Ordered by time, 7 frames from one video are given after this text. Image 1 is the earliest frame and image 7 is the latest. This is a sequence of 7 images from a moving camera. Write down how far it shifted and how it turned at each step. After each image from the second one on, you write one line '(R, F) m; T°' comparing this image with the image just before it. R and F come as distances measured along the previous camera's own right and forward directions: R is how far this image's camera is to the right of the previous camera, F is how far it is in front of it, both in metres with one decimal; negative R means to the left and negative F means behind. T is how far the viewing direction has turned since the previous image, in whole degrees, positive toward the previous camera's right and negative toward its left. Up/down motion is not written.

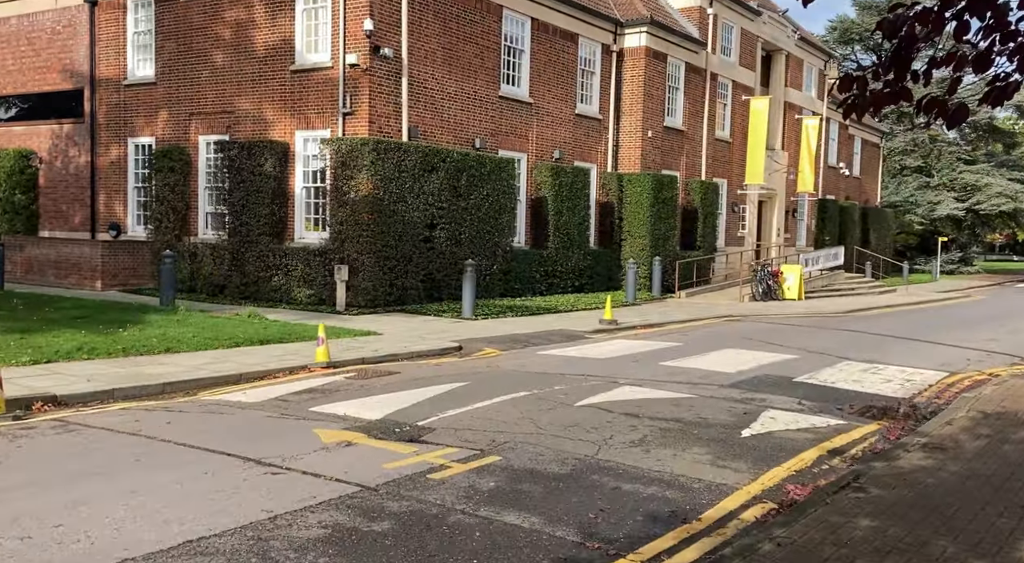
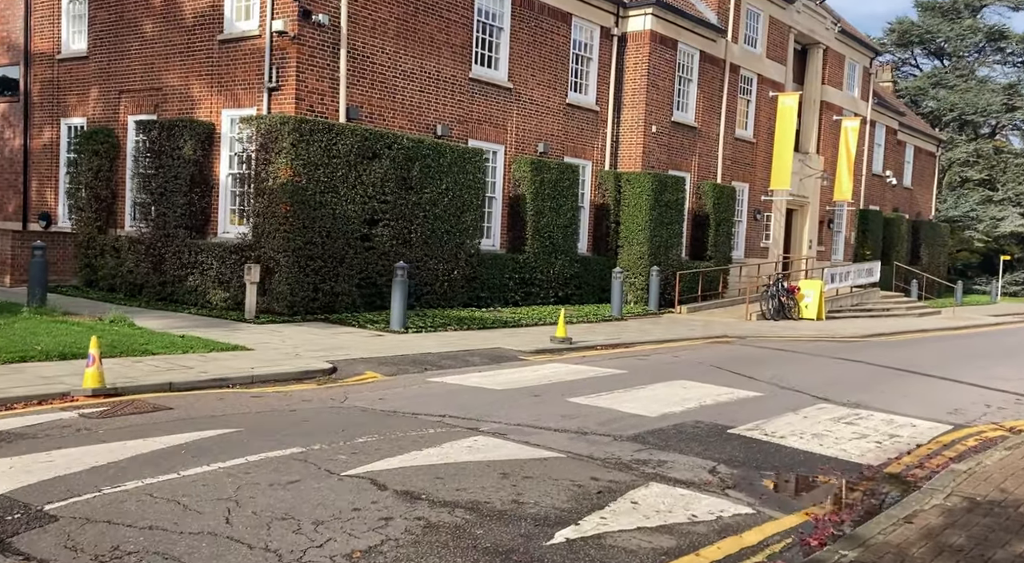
(+1.8, +2.8) m; -3°
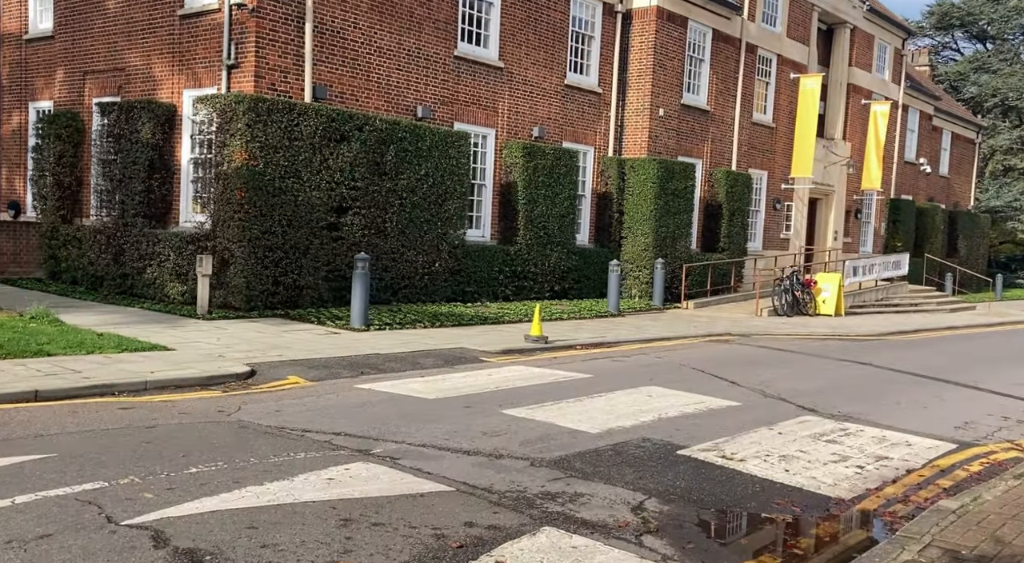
(+0.9, +1.3) m; -2°
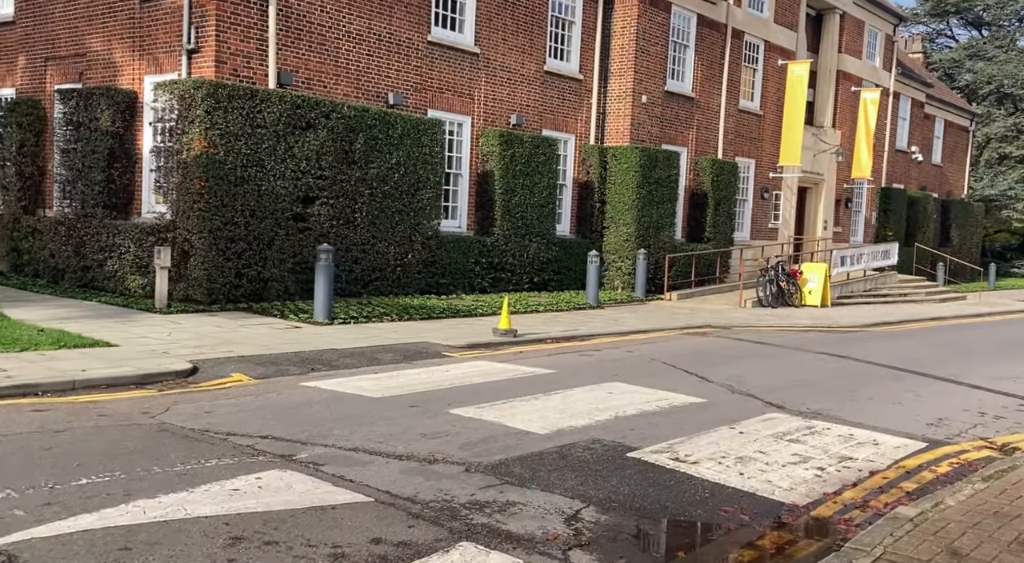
(+0.4, +0.4) m; 0°
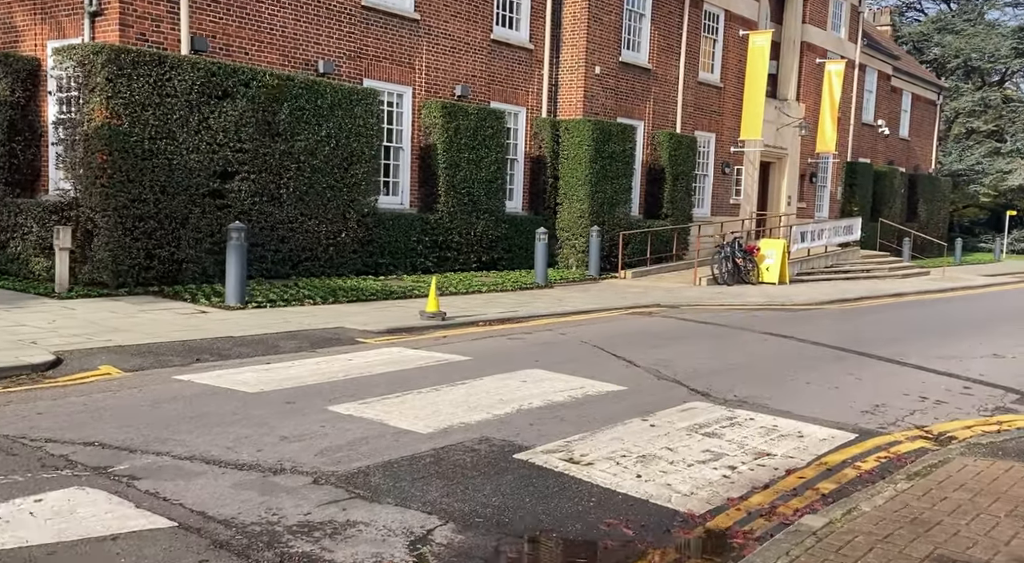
(+0.7, +0.8) m; +1°
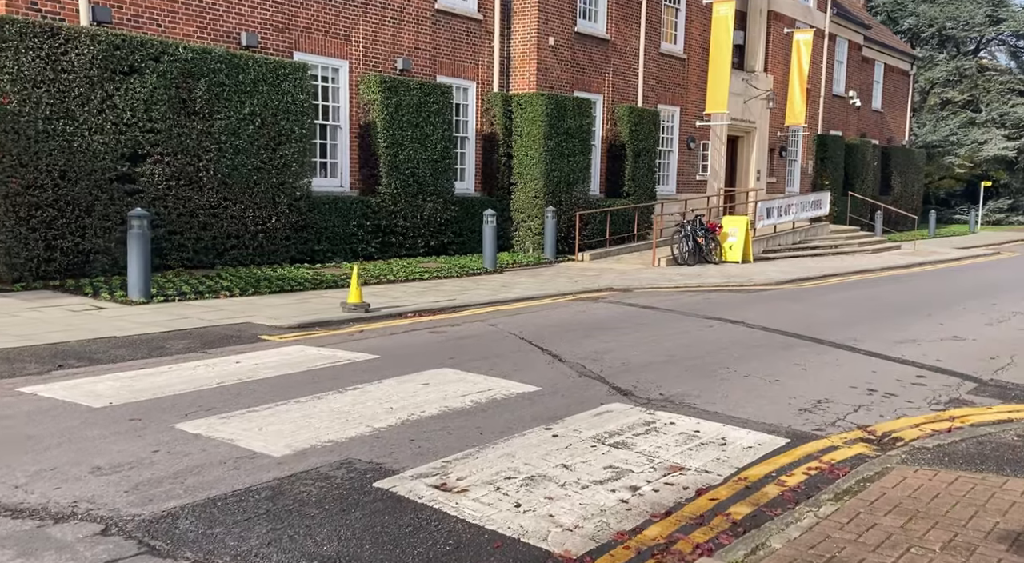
(+0.7, +0.9) m; +1°
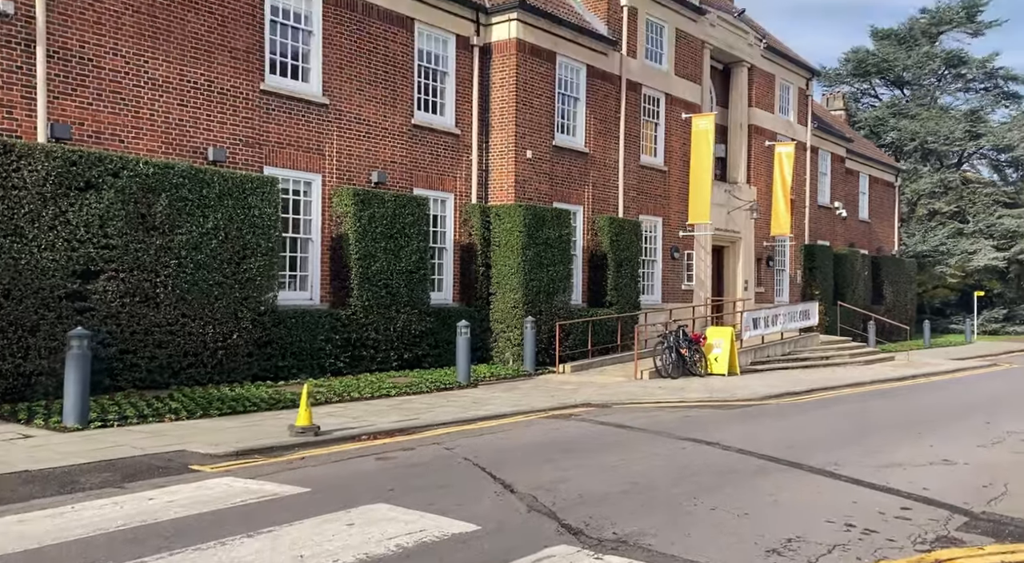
(+0.5, +0.6) m; 0°
